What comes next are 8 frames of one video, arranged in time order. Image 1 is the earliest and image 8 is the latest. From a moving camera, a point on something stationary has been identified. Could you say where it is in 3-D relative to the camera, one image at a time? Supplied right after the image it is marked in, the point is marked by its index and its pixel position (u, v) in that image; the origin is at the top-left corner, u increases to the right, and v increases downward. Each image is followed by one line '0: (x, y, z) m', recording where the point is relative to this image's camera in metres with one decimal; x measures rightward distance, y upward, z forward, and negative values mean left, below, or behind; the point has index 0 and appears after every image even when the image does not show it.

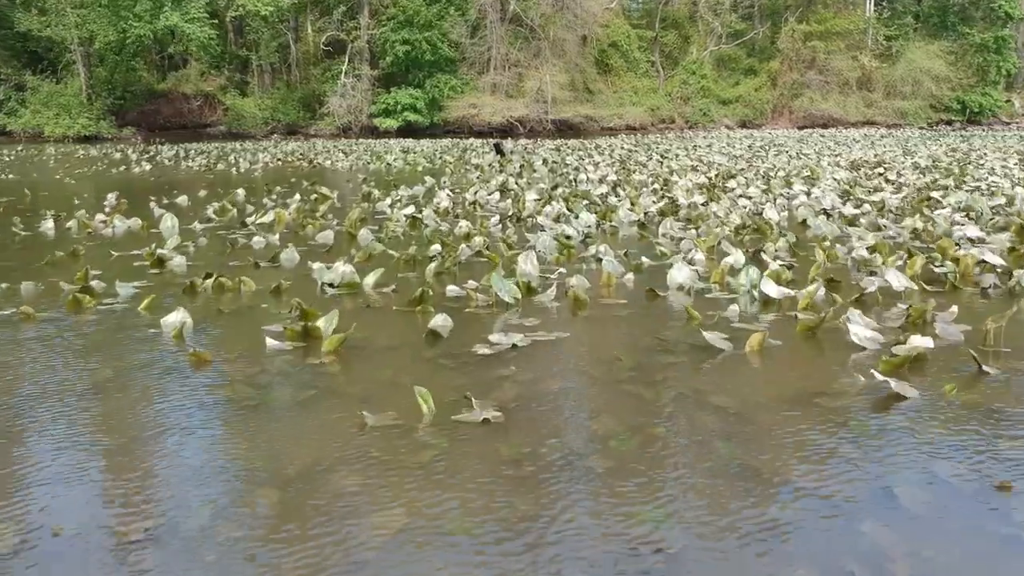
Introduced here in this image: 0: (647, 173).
0: (+1.3, +1.1, +9.4) m
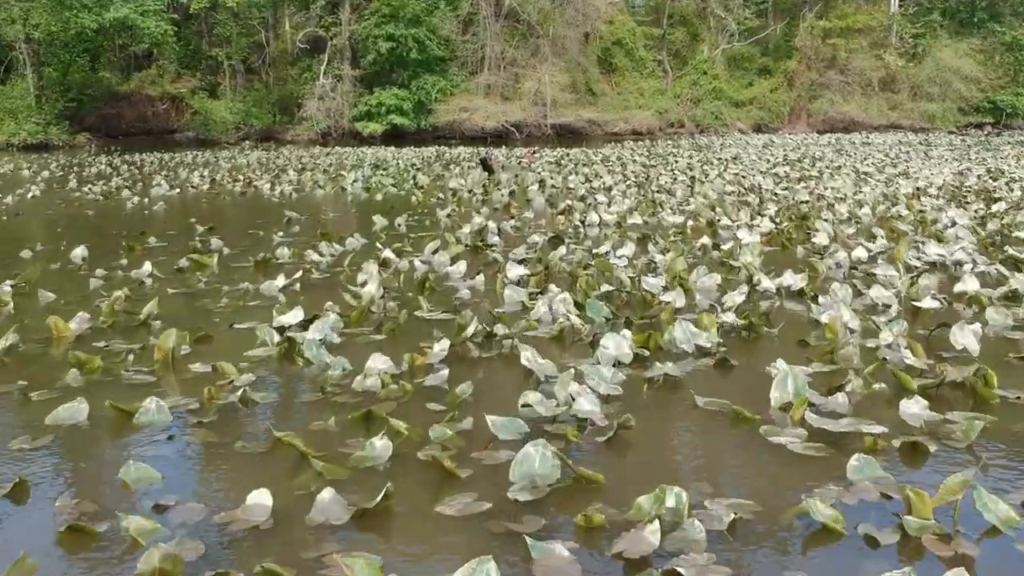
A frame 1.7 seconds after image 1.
0: (+1.2, +0.5, +7.0) m
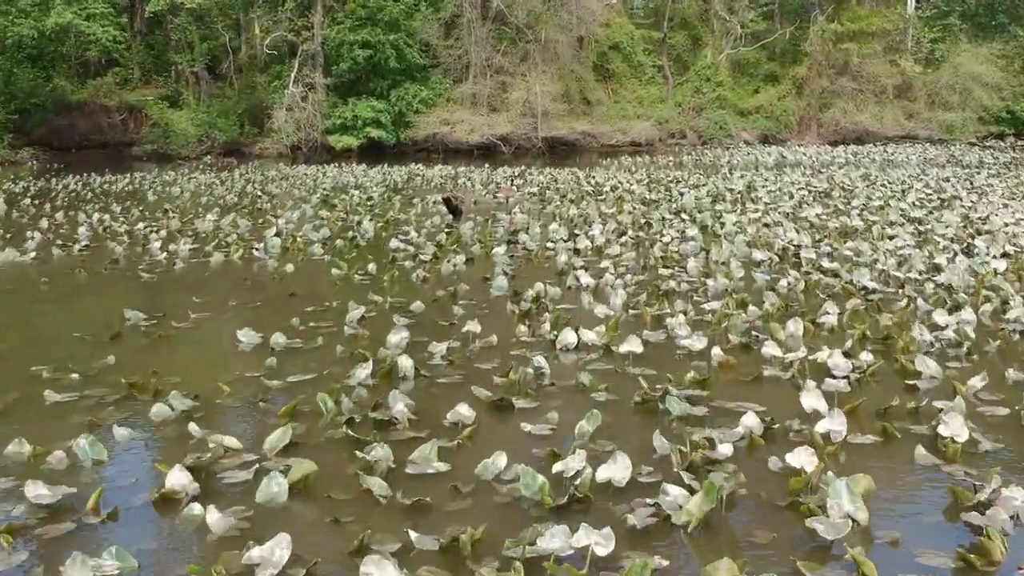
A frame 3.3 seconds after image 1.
0: (+0.9, -0.1, +4.9) m
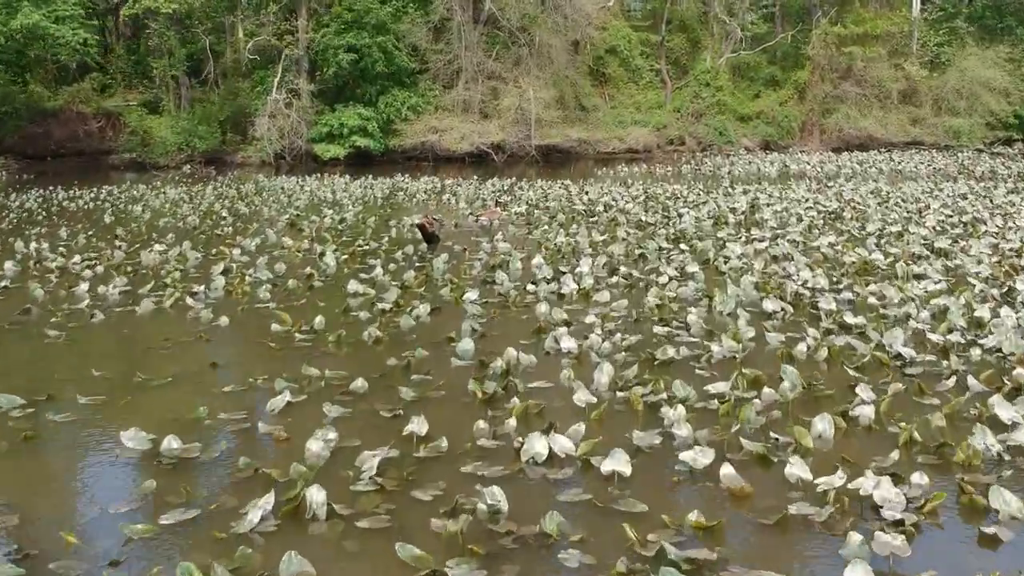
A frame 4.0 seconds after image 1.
0: (+0.8, -0.4, +4.0) m
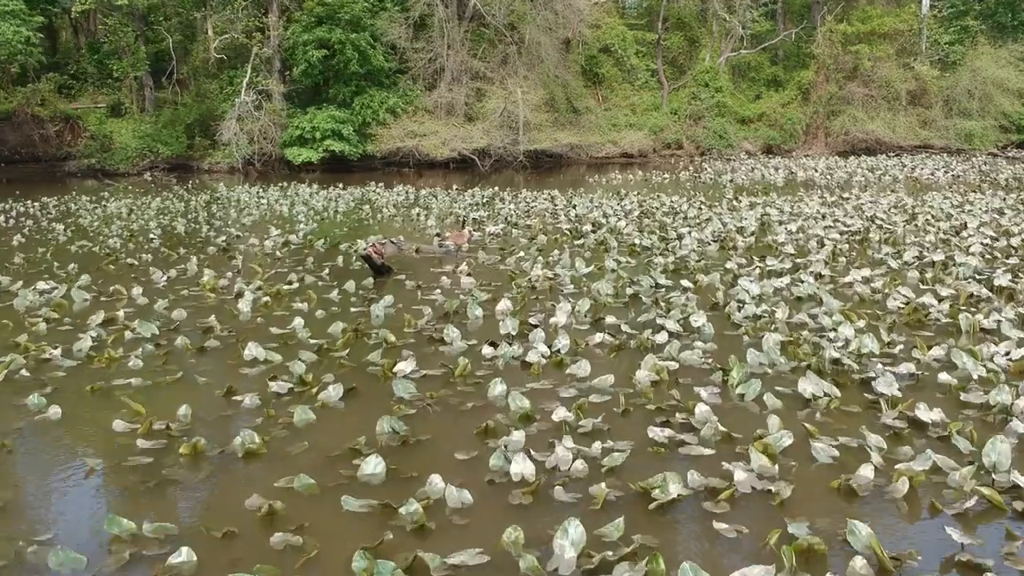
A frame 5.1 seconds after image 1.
0: (+0.5, -0.7, +2.5) m
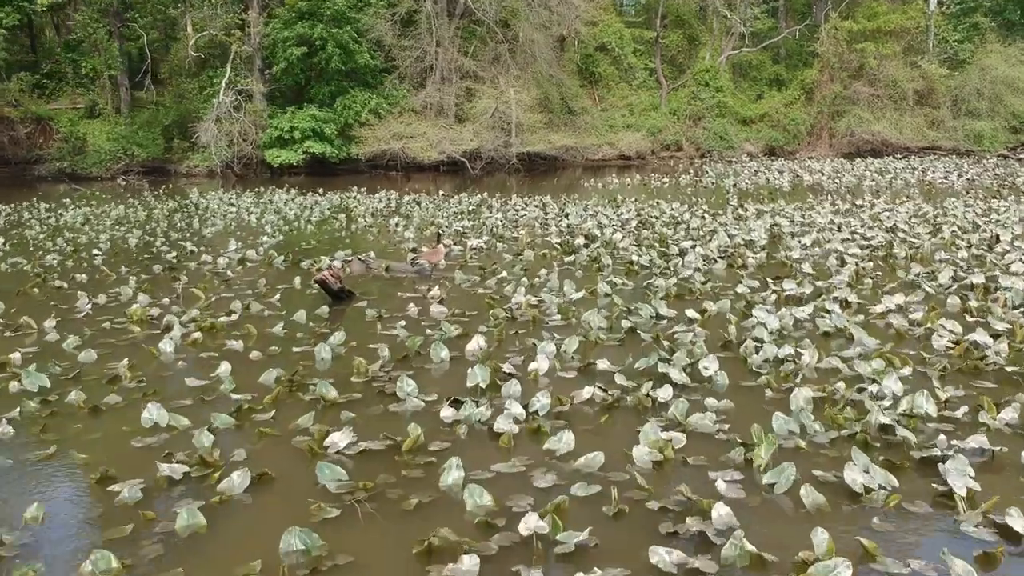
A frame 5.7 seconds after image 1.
0: (+0.4, -0.9, +1.6) m
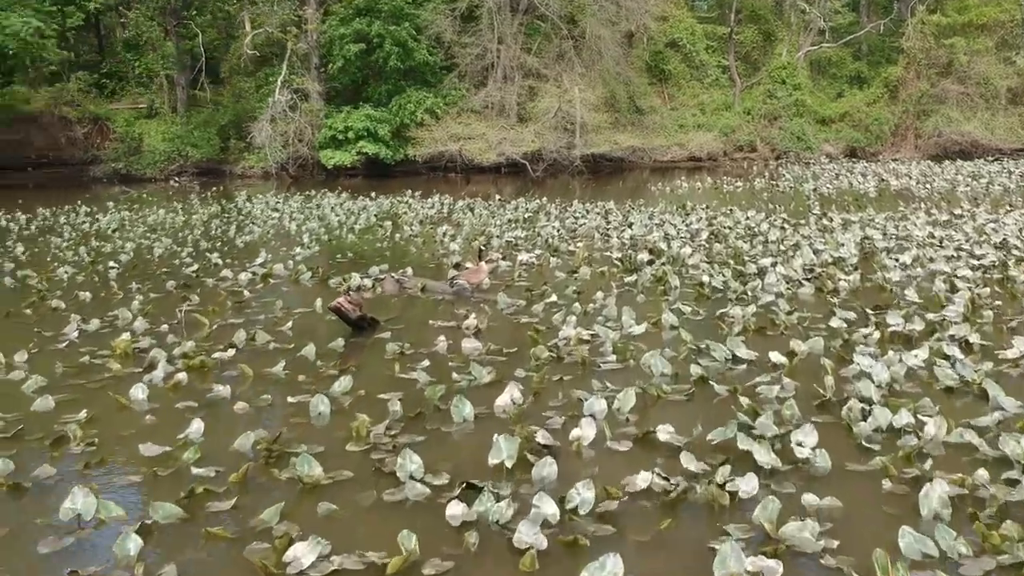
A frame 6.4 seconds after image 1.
0: (+0.3, -1.1, +0.6) m
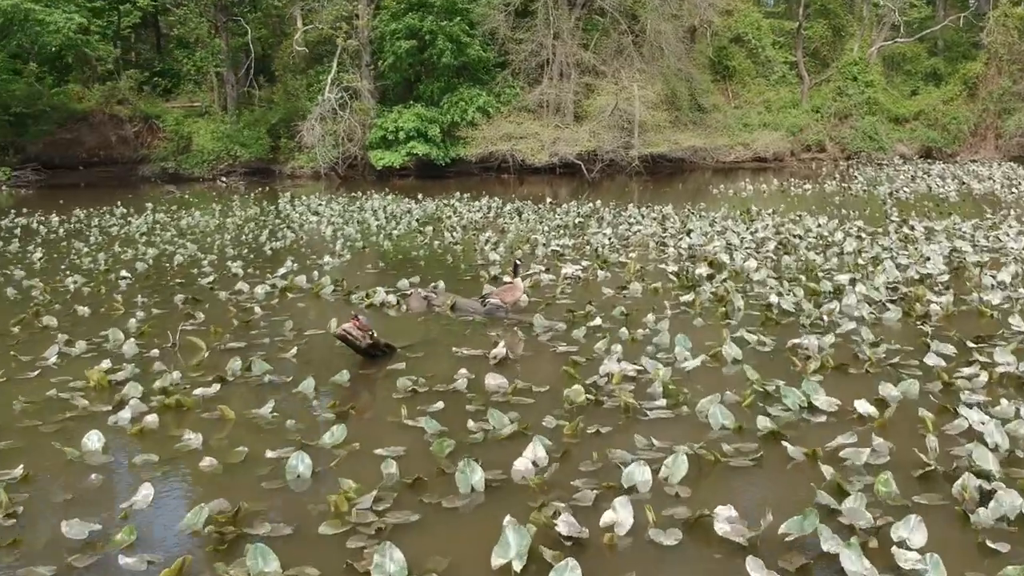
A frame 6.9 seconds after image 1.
0: (+0.2, -1.2, -0.2) m
